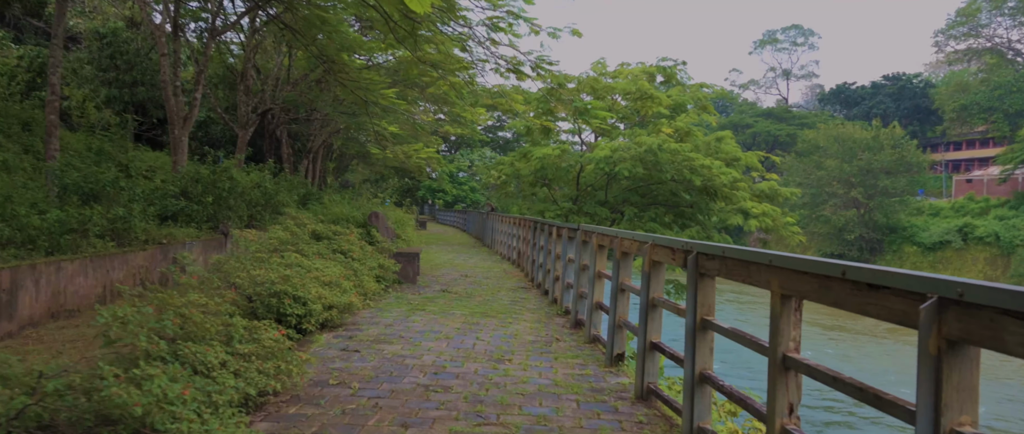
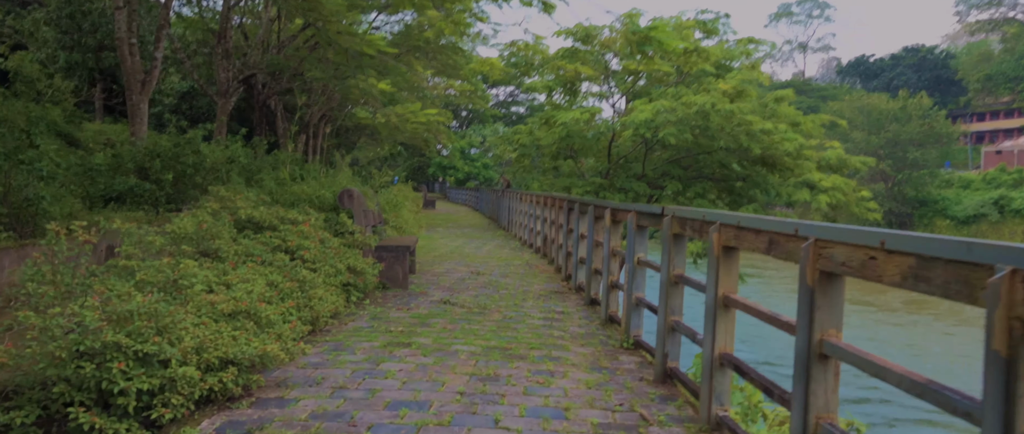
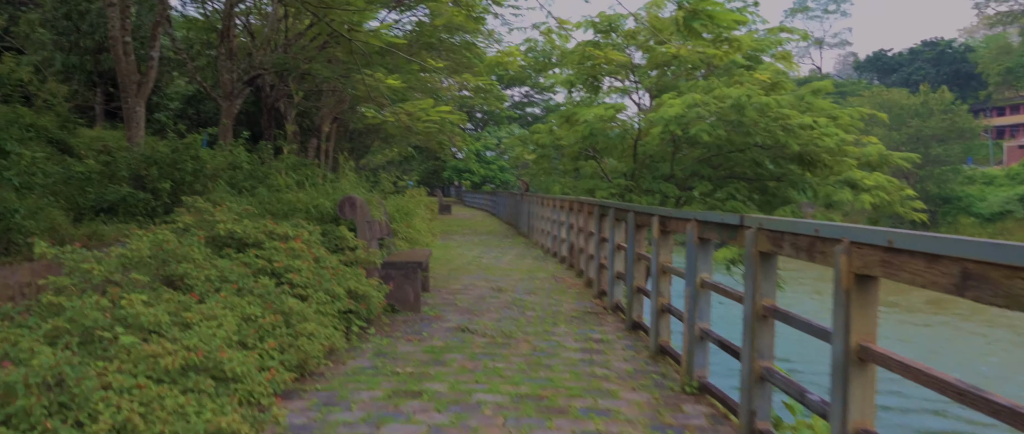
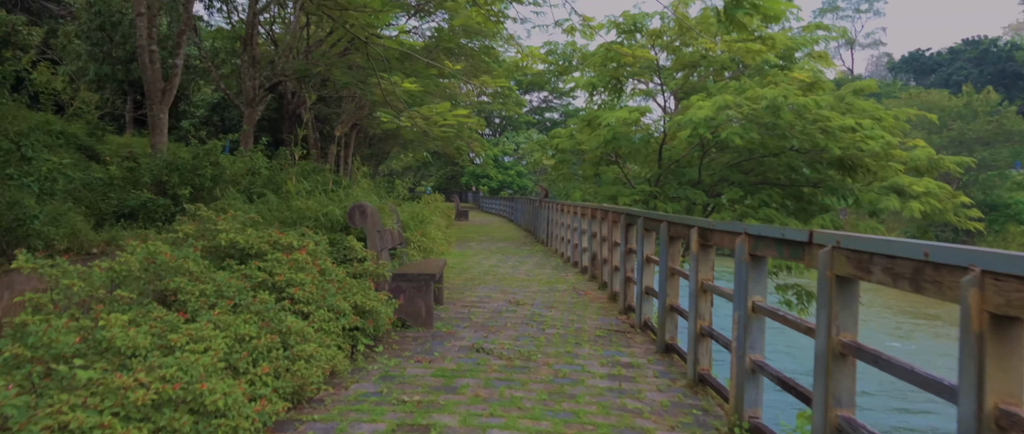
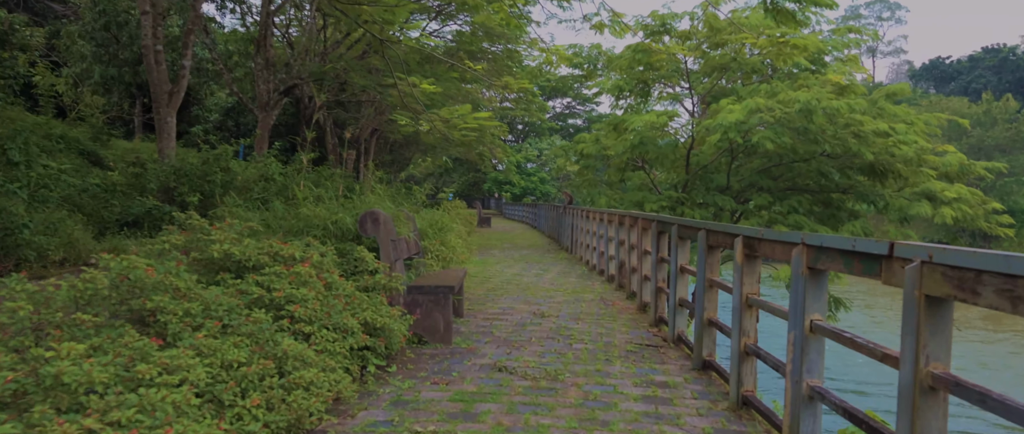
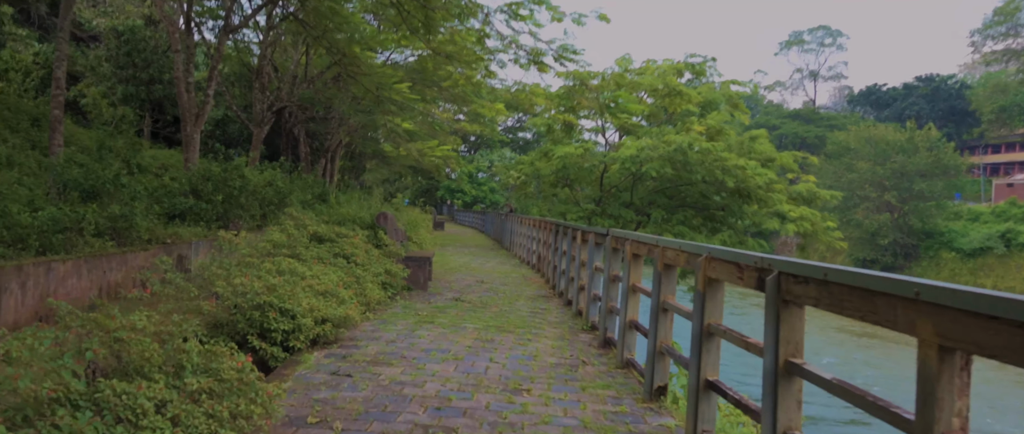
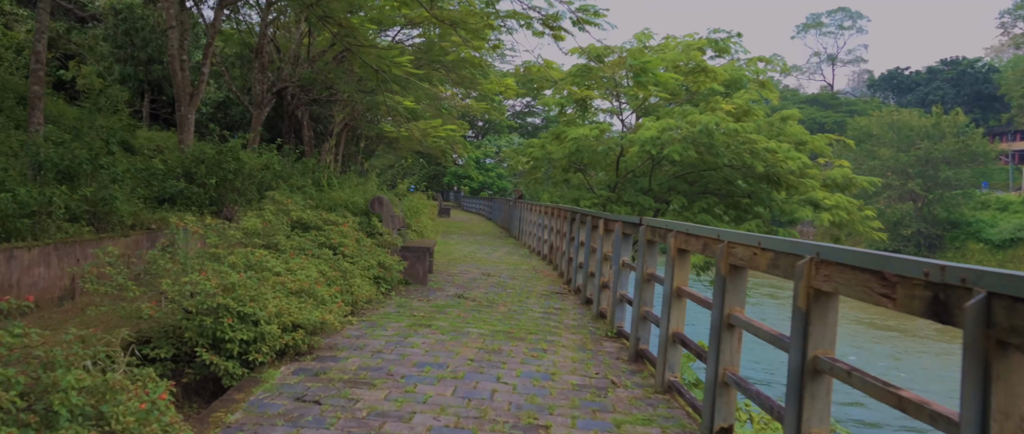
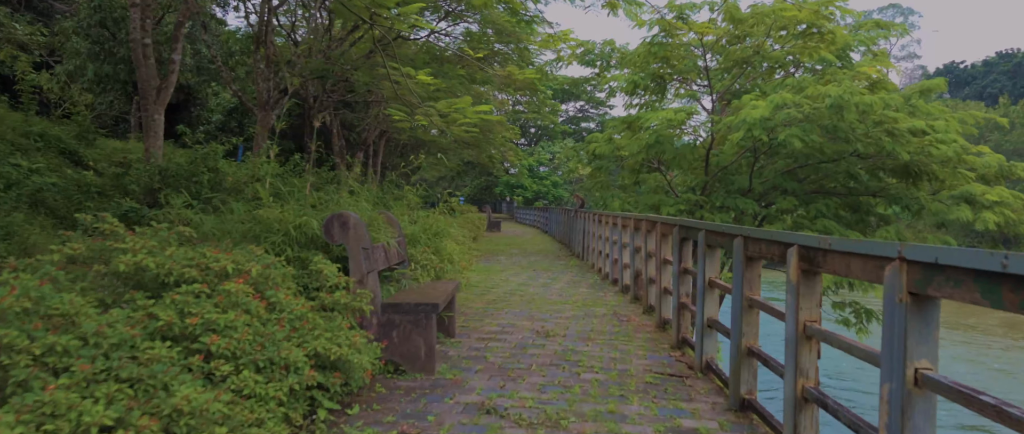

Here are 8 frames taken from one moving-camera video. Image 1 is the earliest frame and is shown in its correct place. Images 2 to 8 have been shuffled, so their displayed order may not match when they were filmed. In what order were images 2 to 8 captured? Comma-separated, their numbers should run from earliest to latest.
6, 7, 2, 3, 4, 5, 8
